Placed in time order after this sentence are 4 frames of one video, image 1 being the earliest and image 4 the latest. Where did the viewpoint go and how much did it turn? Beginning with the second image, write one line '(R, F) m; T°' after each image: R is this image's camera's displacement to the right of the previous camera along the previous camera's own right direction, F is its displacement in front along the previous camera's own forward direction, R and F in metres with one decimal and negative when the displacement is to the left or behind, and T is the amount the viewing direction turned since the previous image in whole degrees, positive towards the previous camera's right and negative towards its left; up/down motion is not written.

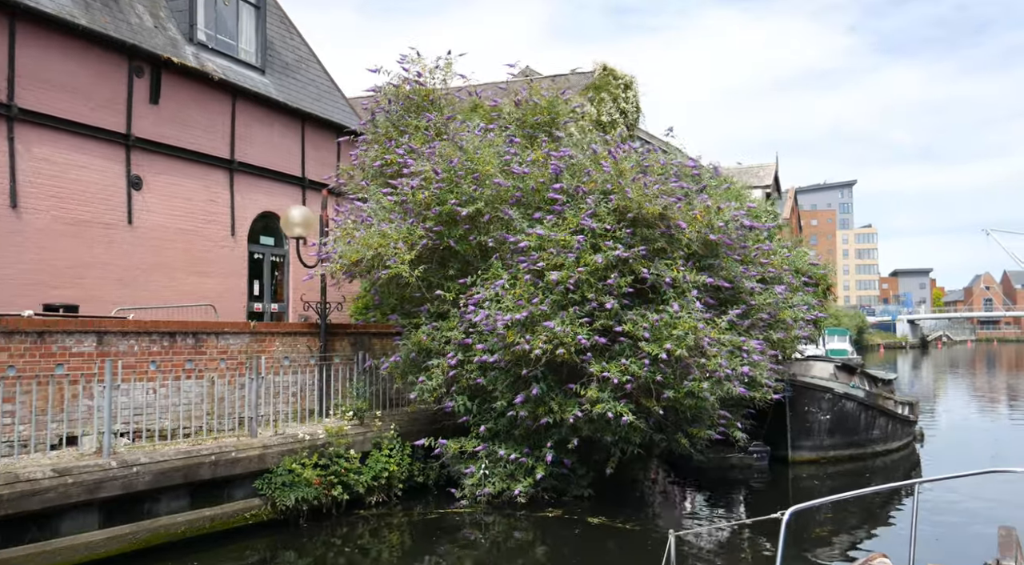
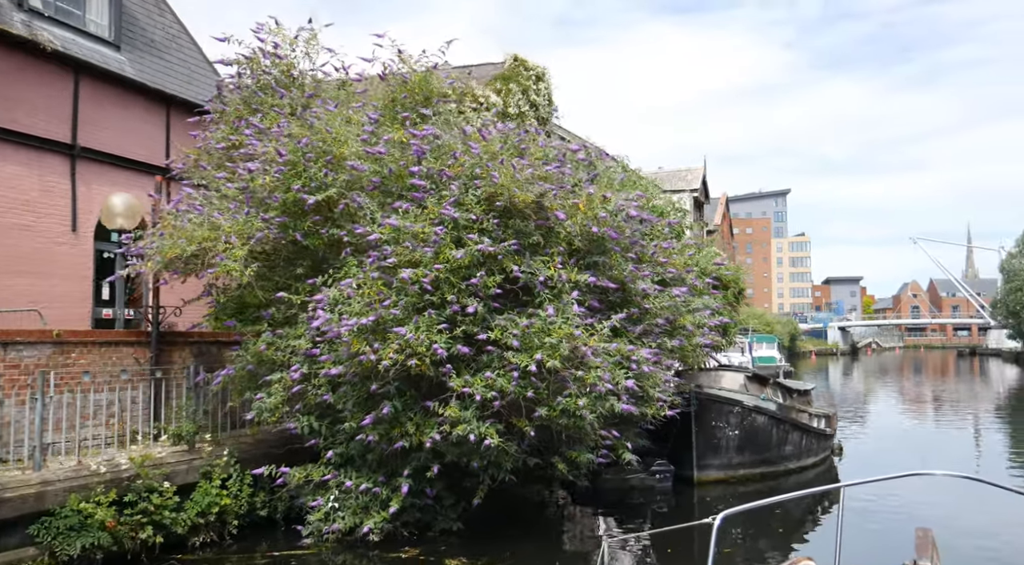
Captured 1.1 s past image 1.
(+1.0, +1.6) m; +4°
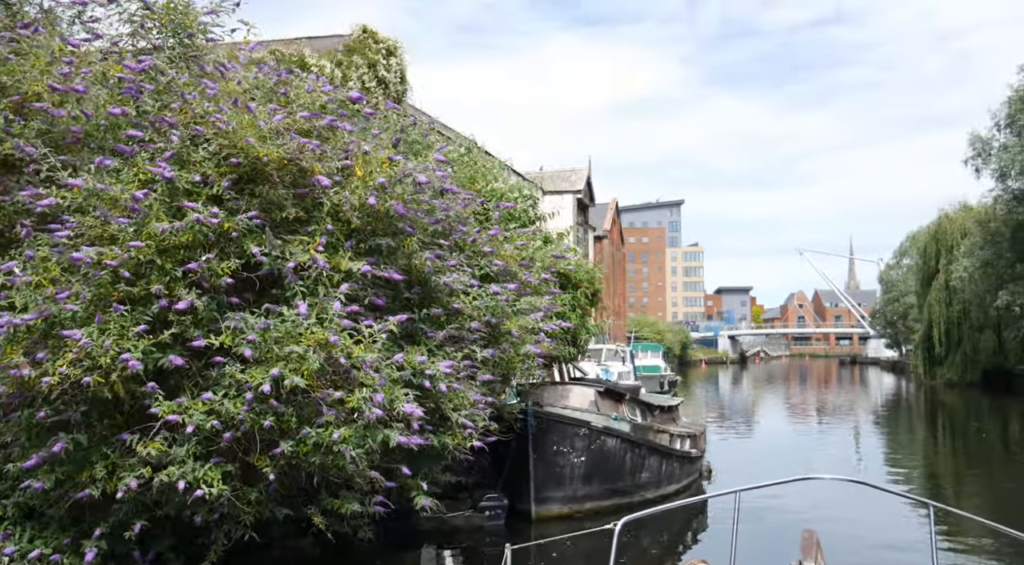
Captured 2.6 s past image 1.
(+1.3, +2.4) m; +7°
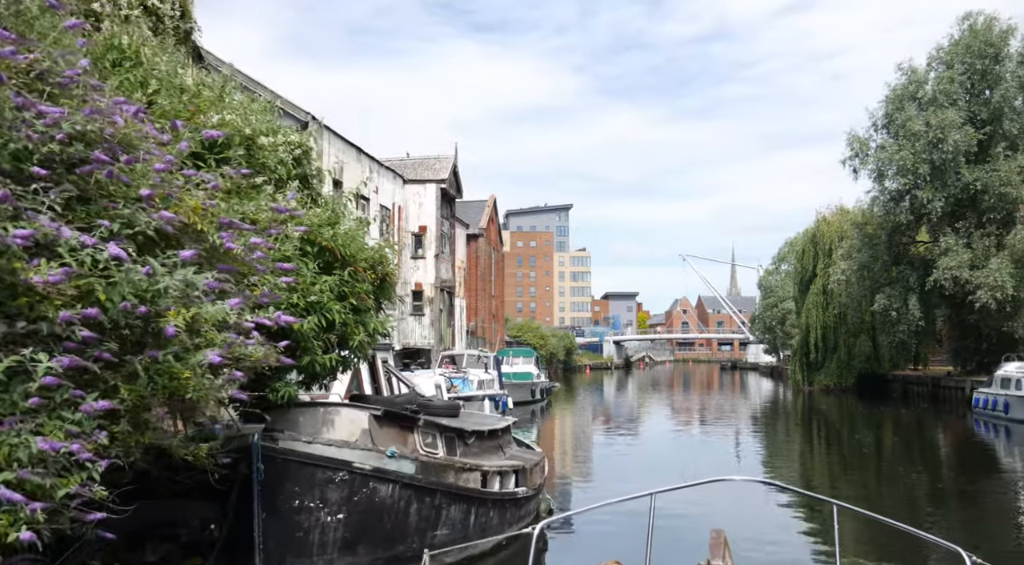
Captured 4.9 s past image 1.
(+1.6, +3.6) m; +7°
